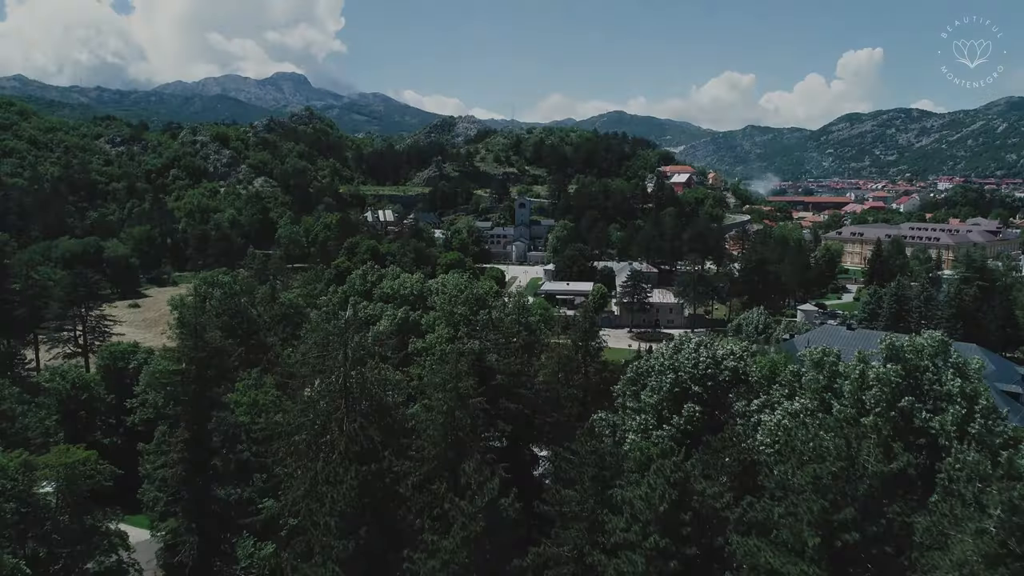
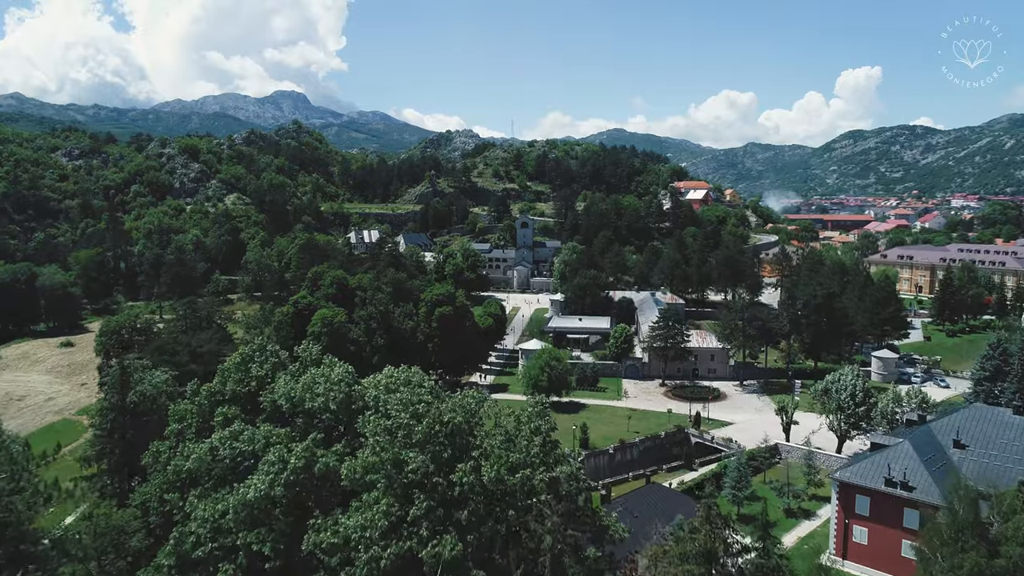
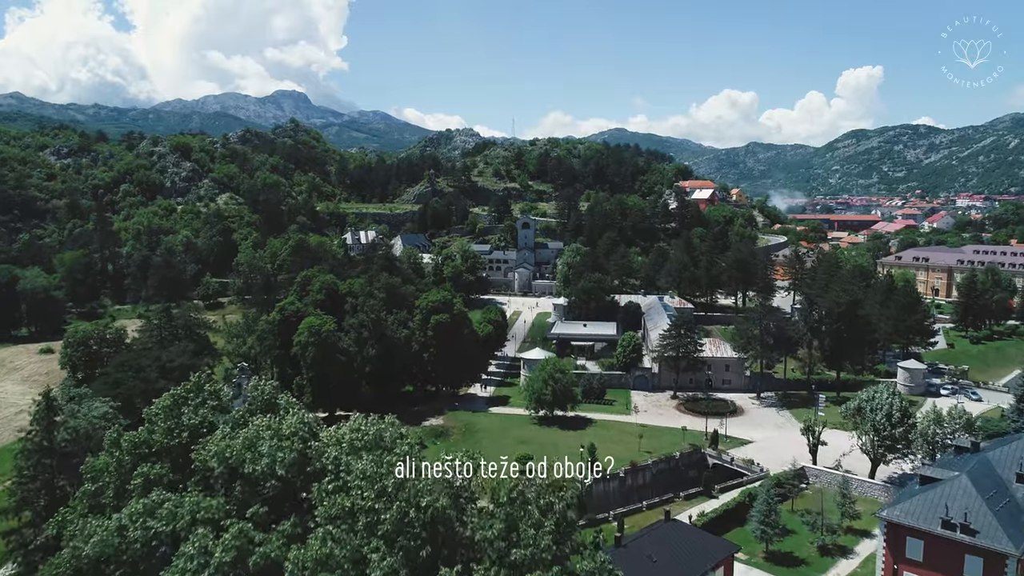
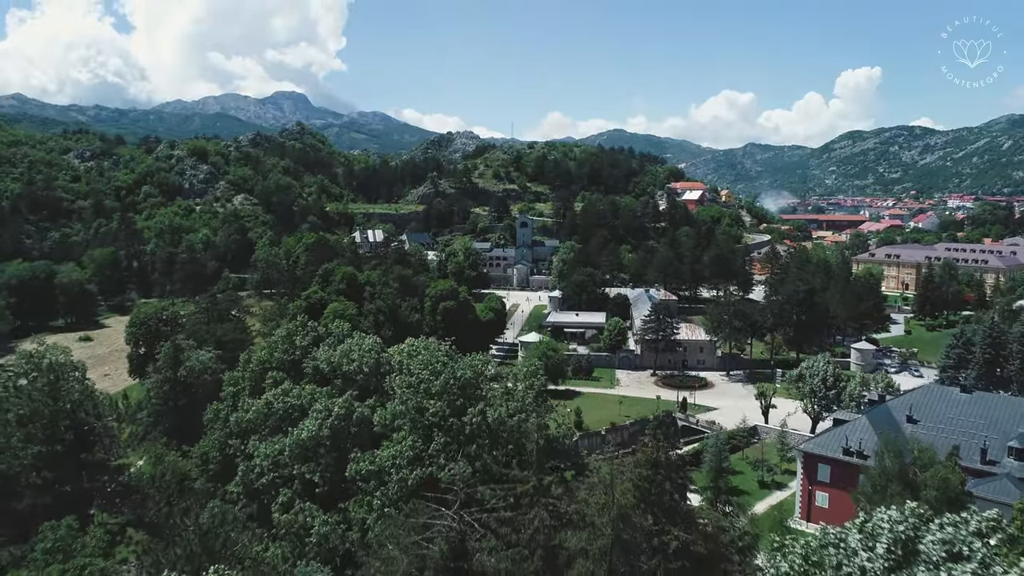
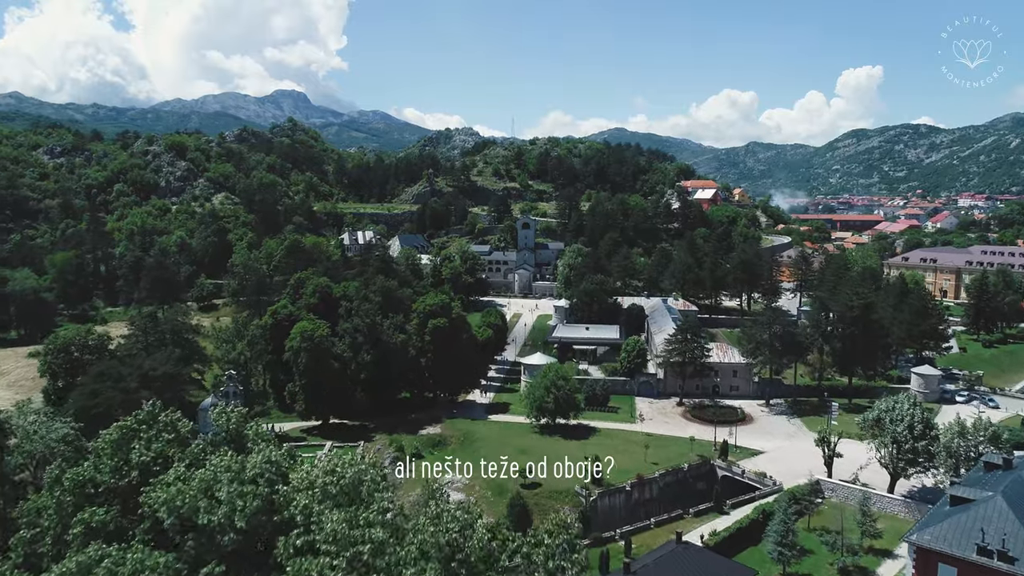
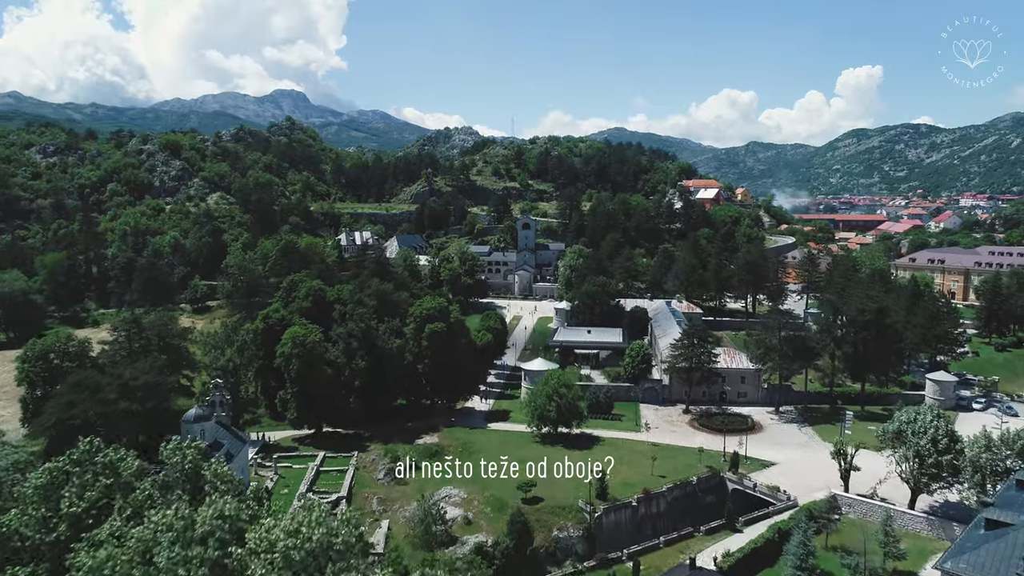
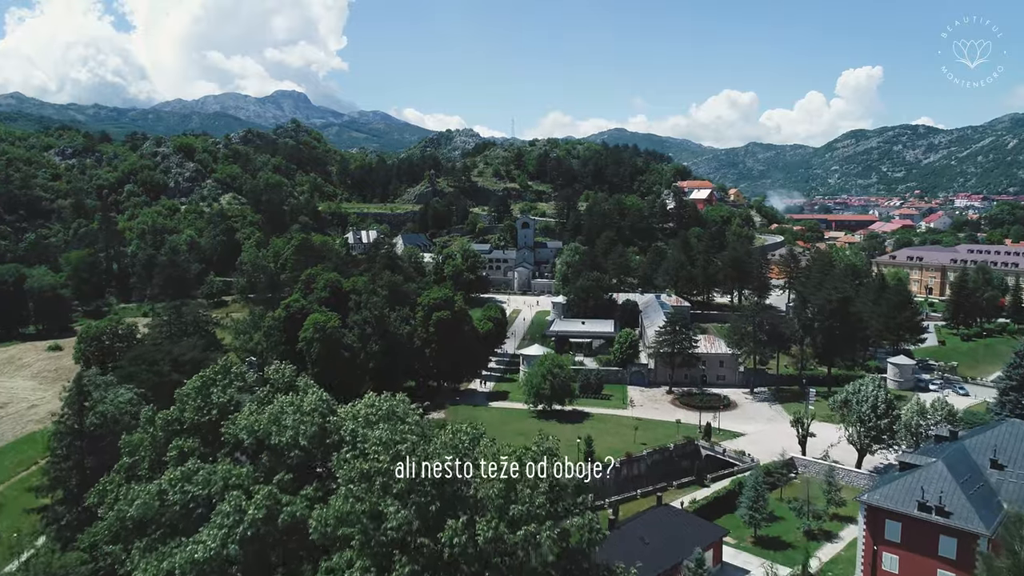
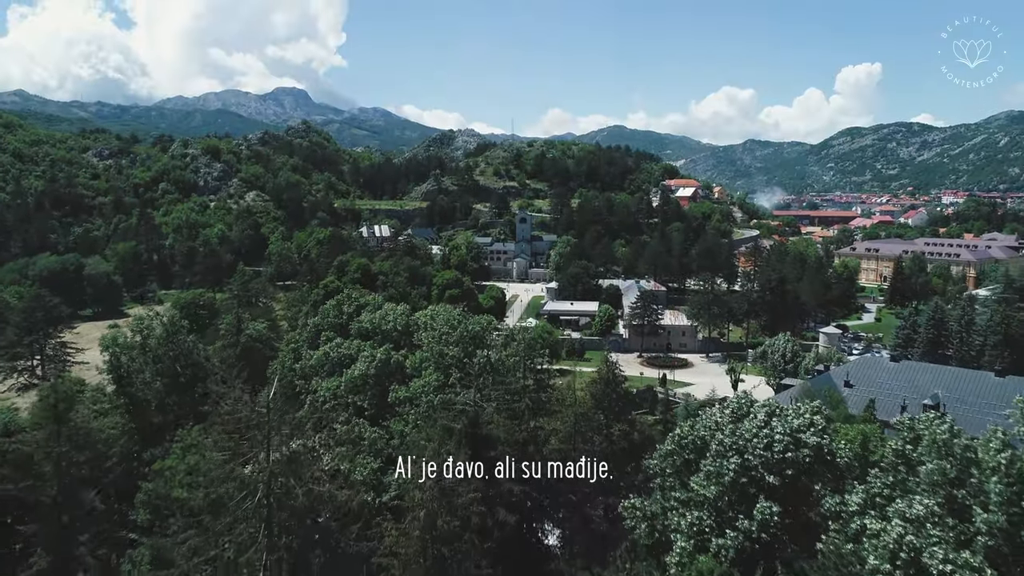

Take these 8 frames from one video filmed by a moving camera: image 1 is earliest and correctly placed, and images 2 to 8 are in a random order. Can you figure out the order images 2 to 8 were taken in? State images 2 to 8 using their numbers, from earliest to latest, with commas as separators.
8, 4, 2, 7, 3, 5, 6
